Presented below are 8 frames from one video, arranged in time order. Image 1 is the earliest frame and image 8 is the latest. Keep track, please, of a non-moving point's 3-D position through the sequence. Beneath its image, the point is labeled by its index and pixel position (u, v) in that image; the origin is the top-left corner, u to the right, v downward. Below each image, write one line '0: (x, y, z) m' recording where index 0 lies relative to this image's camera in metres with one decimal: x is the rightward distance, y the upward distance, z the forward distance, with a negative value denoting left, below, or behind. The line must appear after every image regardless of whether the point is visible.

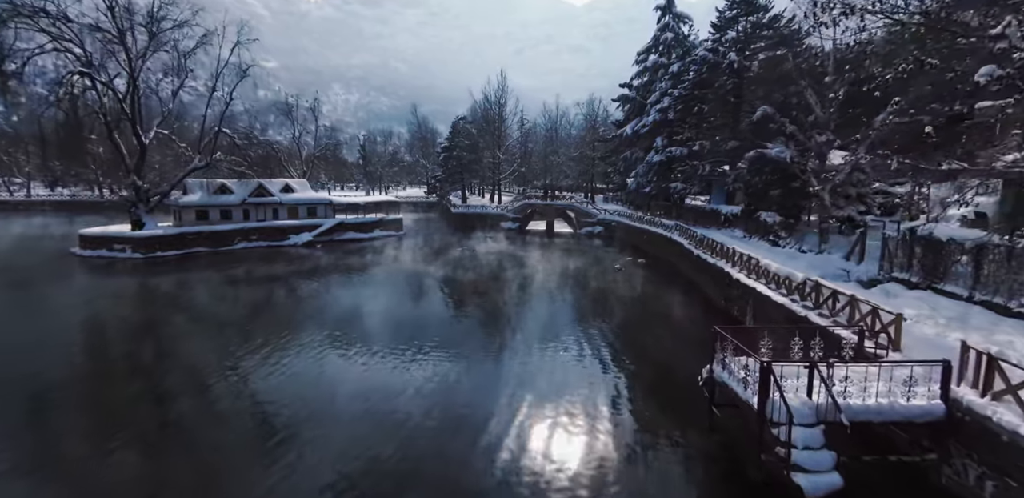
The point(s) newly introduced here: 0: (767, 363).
0: (+4.3, -1.9, +8.1) m
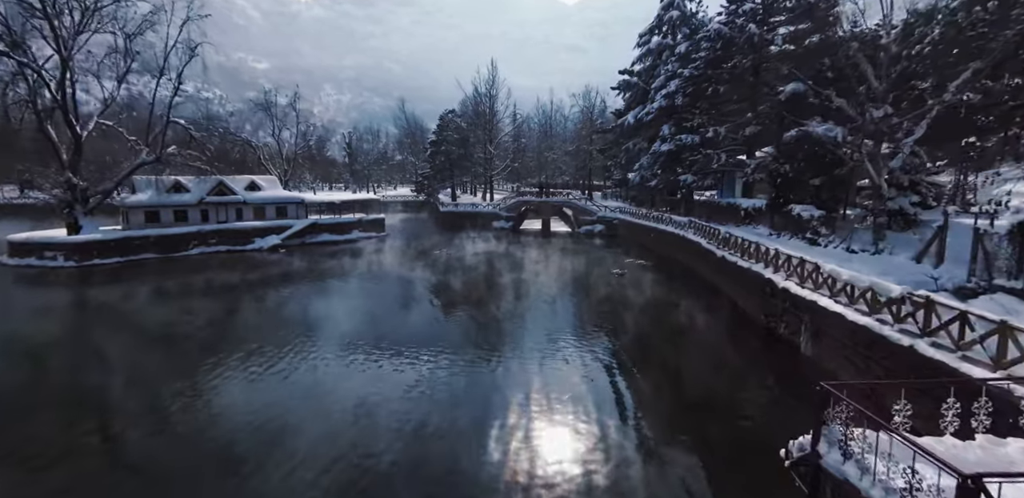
0: (+4.1, -2.0, +4.3) m
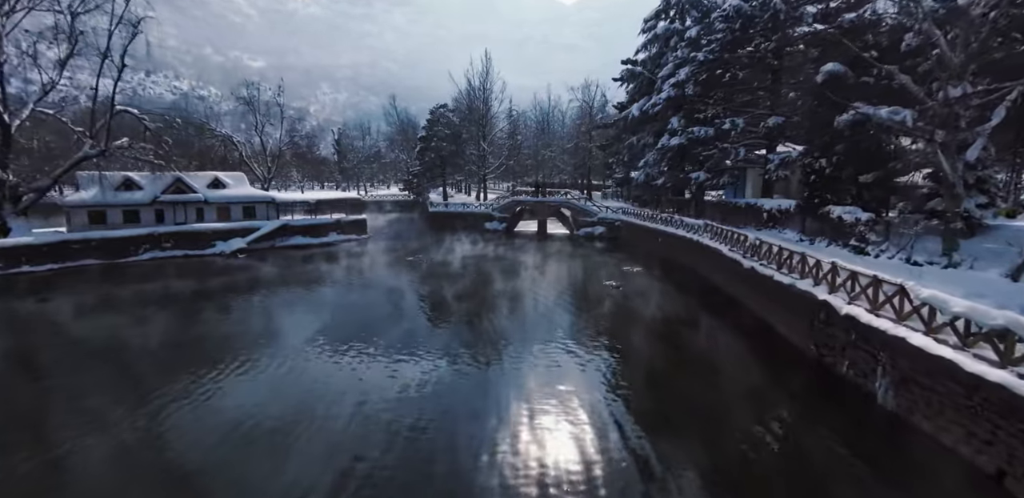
0: (+3.7, -2.3, +0.9) m
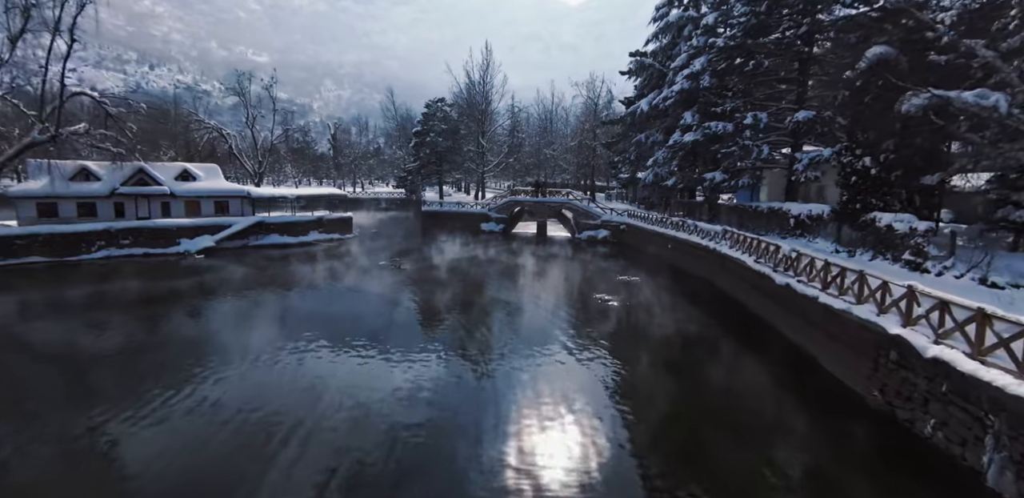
0: (+3.2, -2.6, -1.9) m
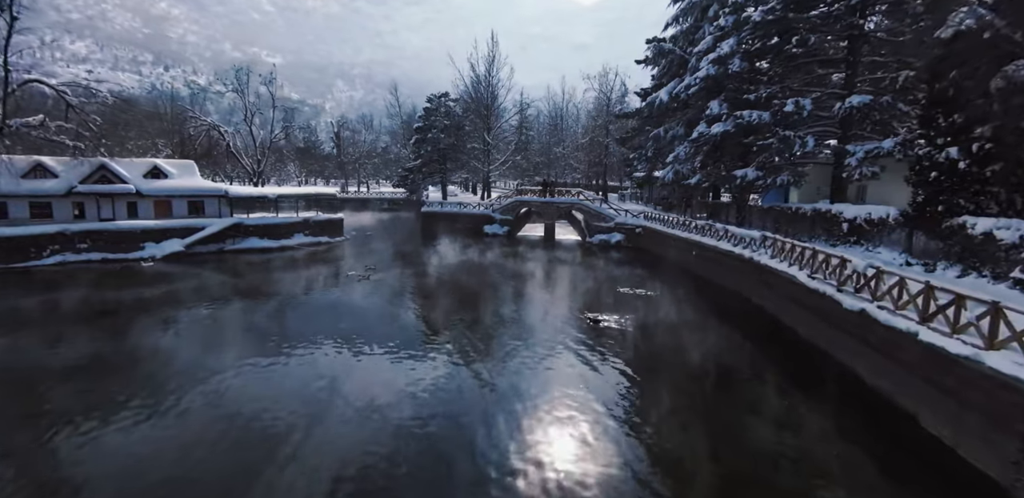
0: (+2.7, -3.0, -5.0) m
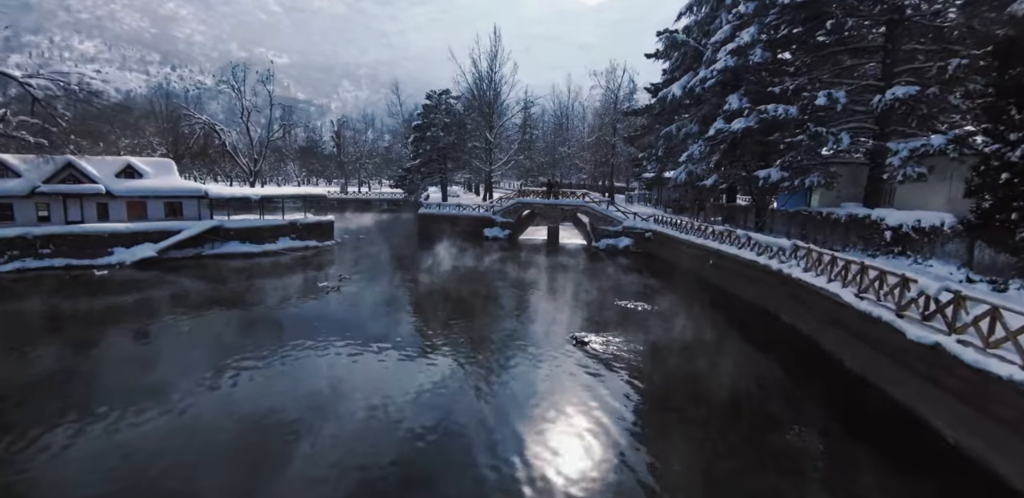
0: (+2.3, -3.3, -7.1) m
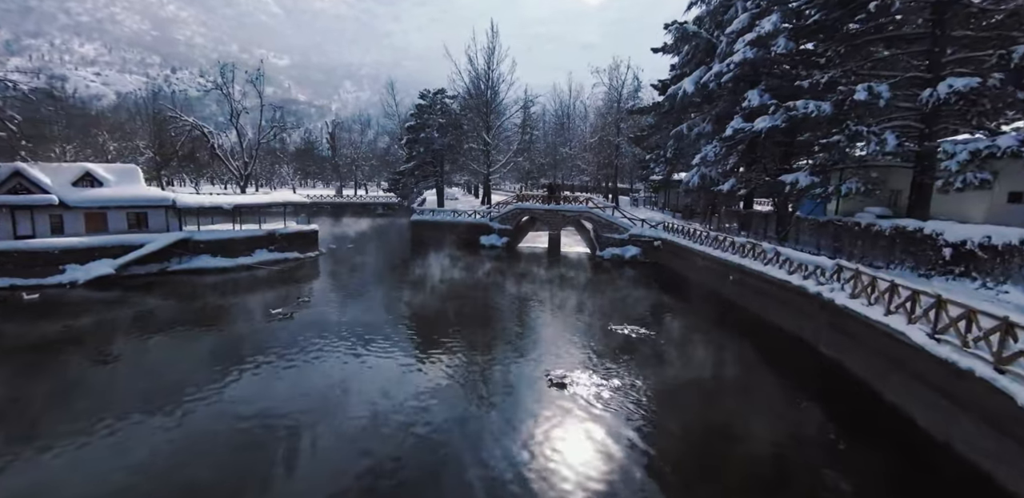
0: (+2.0, -3.9, -9.4) m
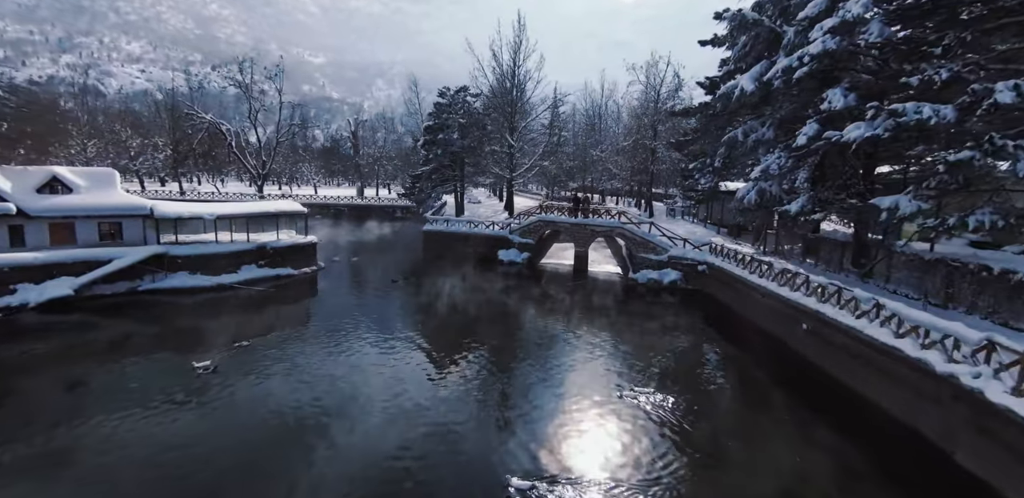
0: (+0.9, -5.0, -13.0) m
